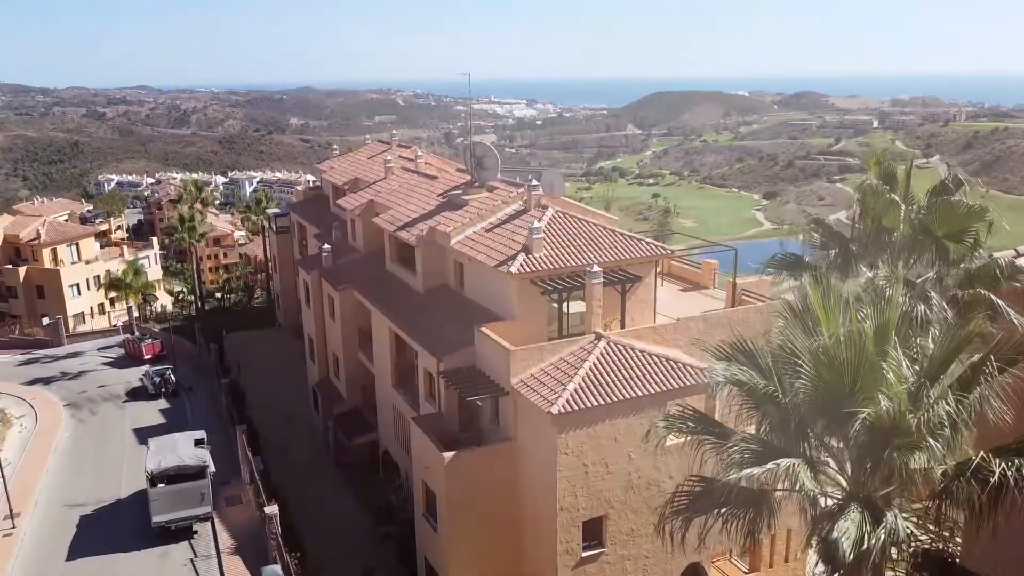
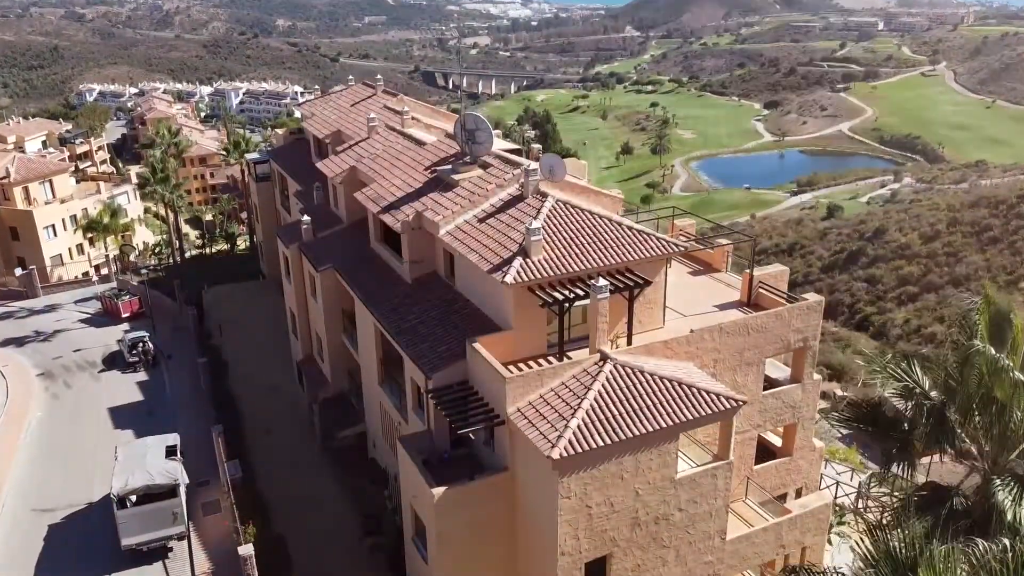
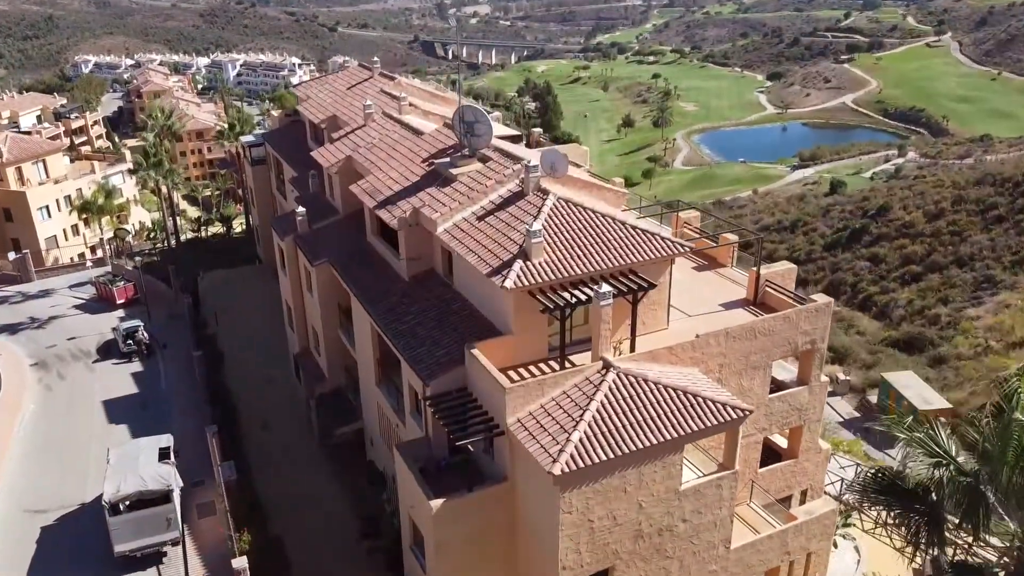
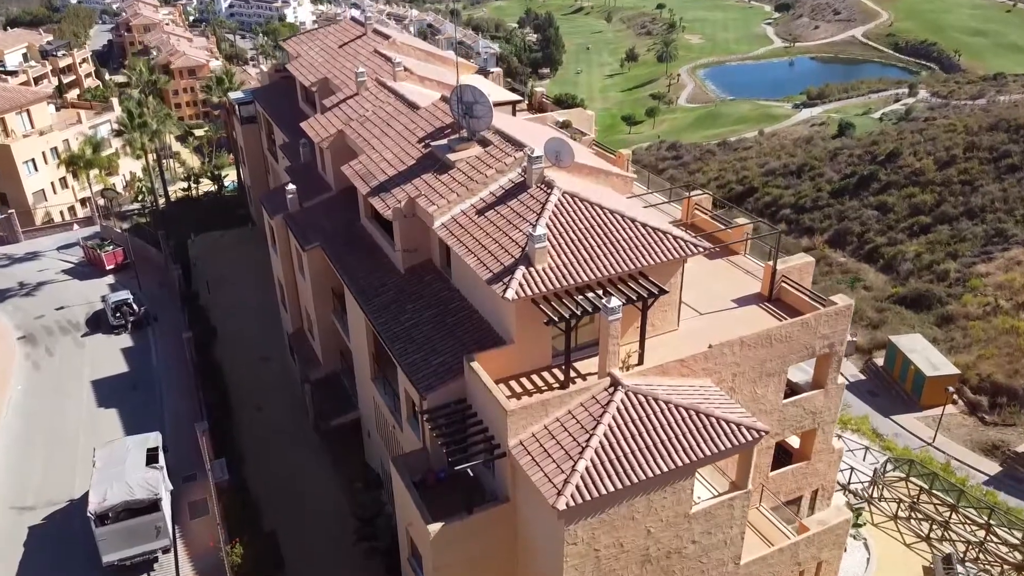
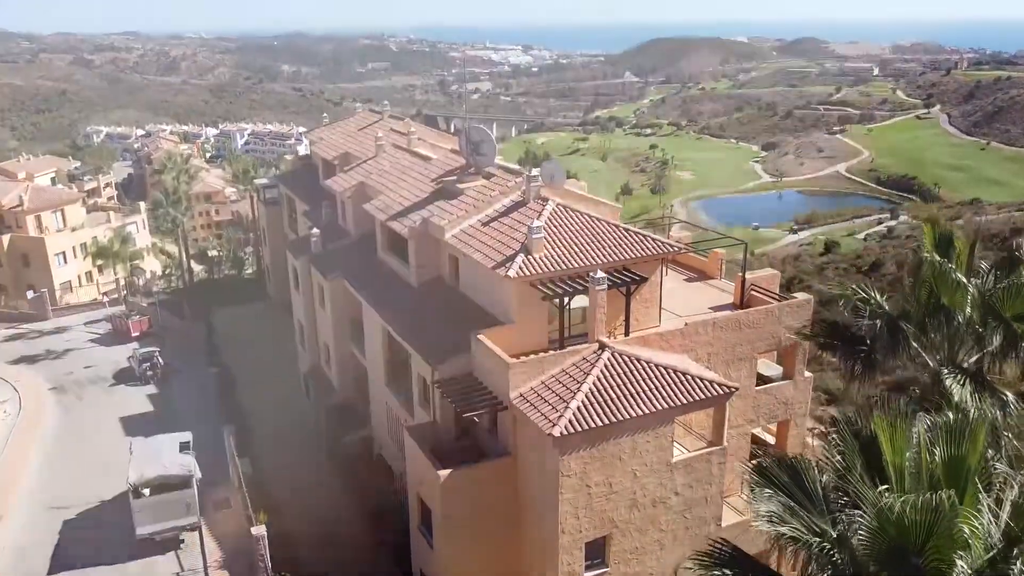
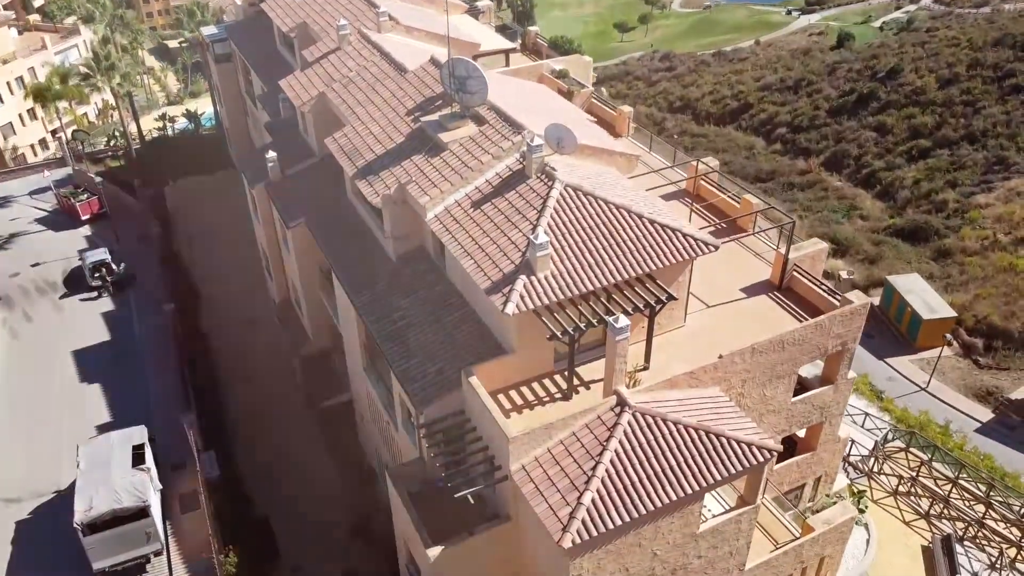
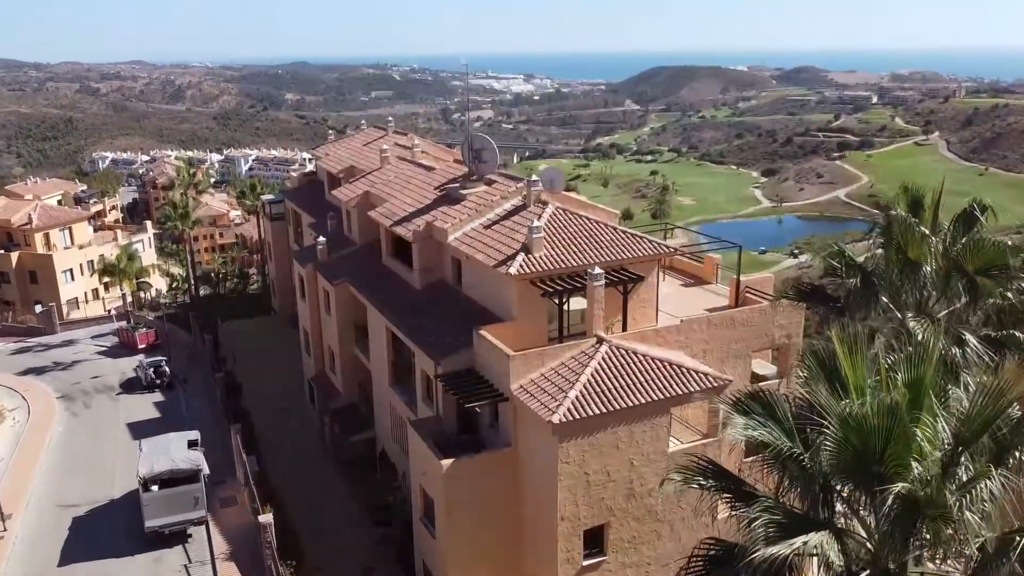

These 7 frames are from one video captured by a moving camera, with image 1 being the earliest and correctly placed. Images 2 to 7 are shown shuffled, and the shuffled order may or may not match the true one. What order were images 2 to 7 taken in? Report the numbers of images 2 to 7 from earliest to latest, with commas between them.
7, 5, 2, 3, 4, 6
